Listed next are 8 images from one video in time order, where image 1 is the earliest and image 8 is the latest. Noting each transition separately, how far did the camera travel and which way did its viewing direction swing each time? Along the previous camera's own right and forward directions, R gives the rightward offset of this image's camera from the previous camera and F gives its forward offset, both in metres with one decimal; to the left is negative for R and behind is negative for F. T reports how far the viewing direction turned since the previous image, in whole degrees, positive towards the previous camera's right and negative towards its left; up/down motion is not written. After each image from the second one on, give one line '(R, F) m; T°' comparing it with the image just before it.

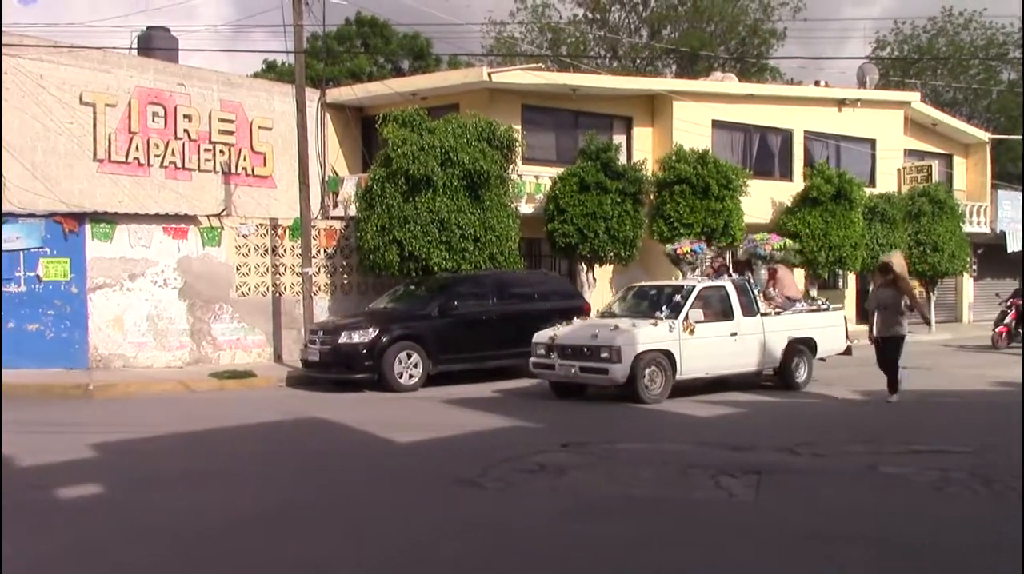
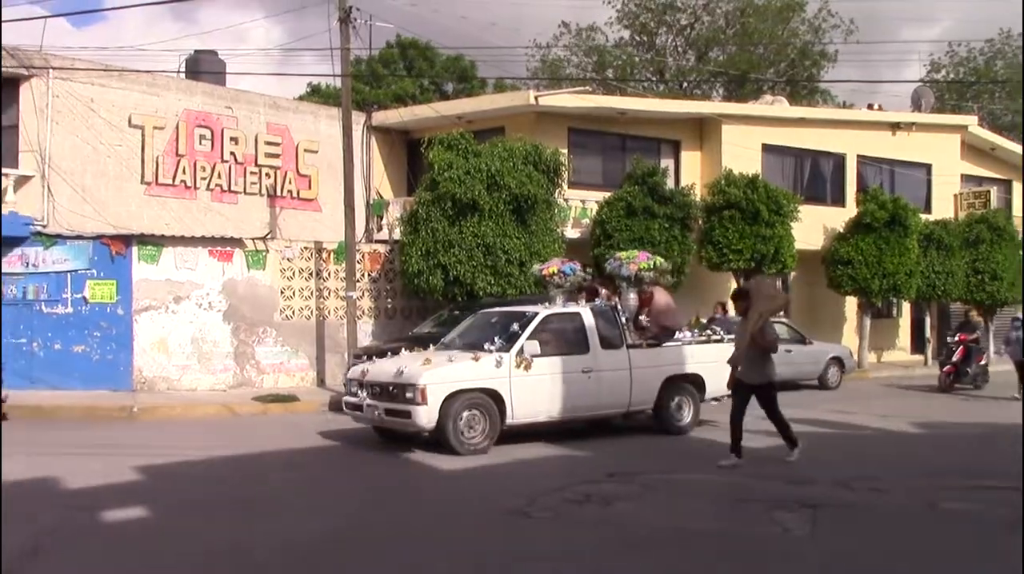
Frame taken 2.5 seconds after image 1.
(+0.1, +0.3) m; -3°
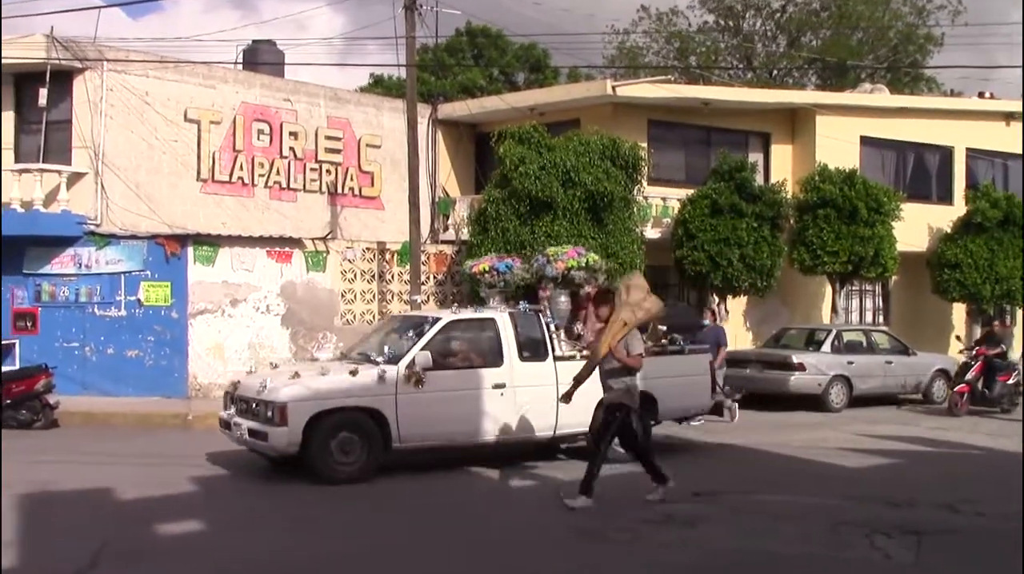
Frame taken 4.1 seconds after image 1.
(+0.1, +1.4) m; -4°
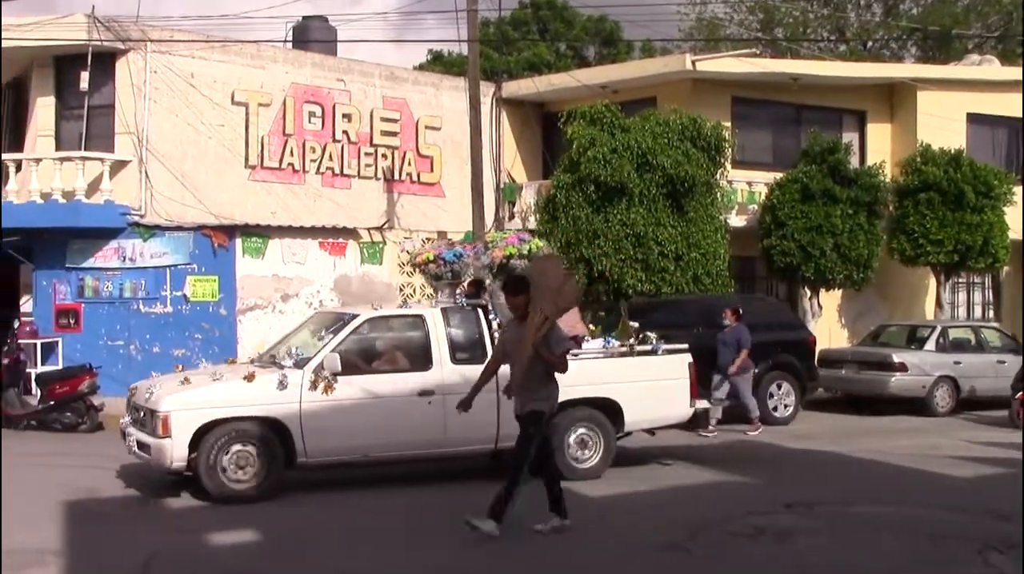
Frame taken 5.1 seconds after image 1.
(-0.1, +1.5) m; -3°
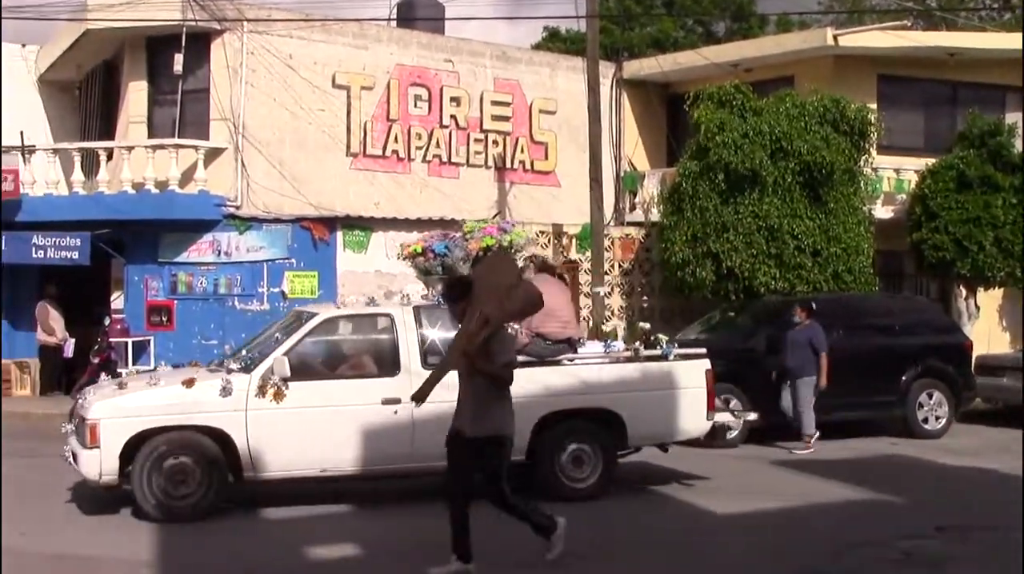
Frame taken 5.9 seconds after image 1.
(-0.5, +1.4) m; -4°
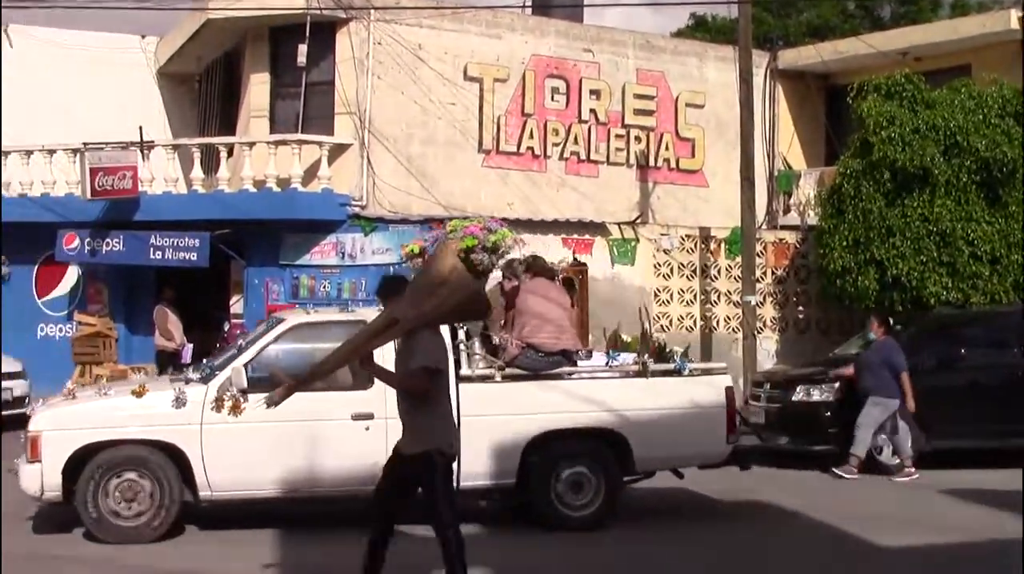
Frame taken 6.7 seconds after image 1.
(-0.6, +1.2) m; -4°
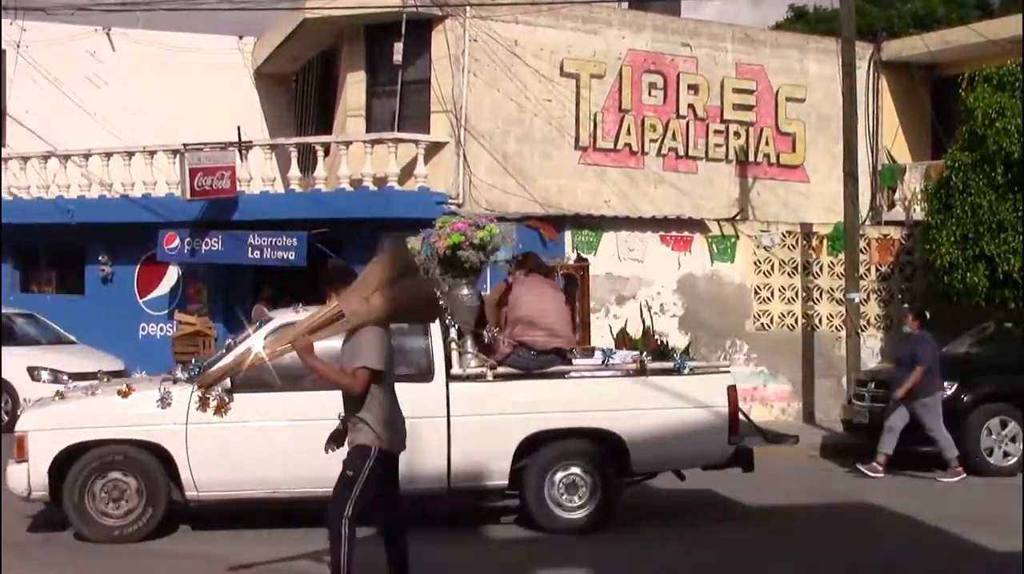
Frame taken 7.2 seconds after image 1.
(-0.4, +0.1) m; -3°
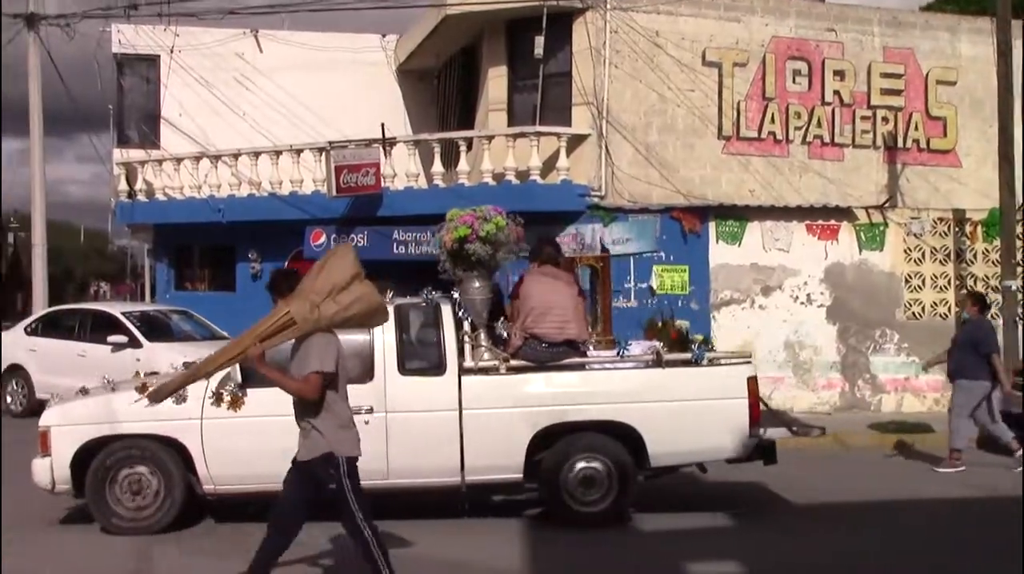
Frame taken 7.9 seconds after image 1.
(-0.6, 0.0) m; -5°
